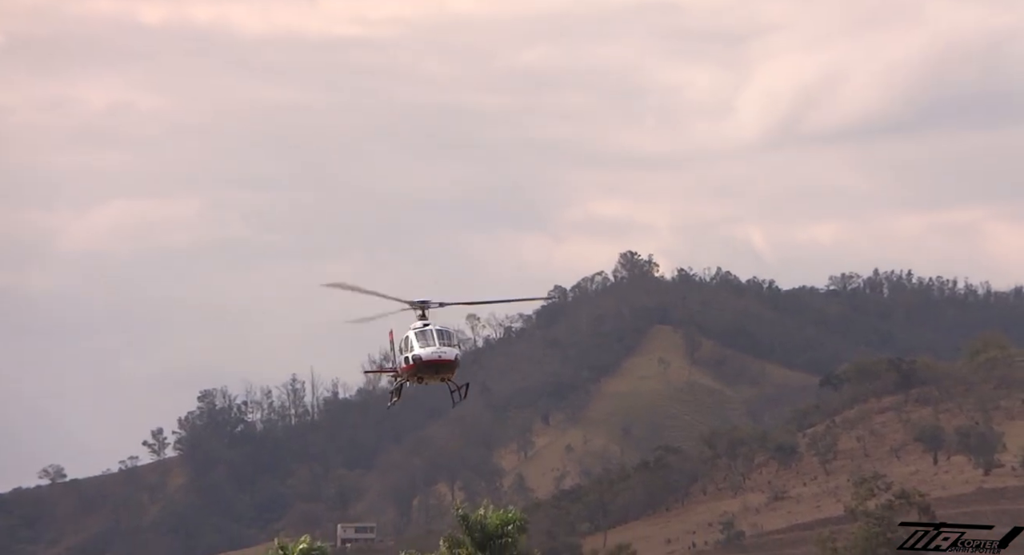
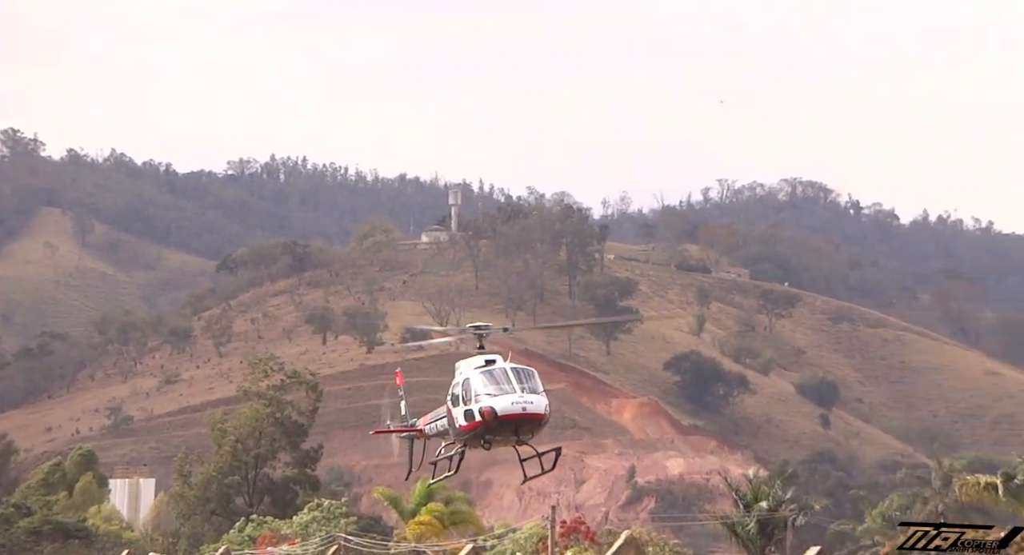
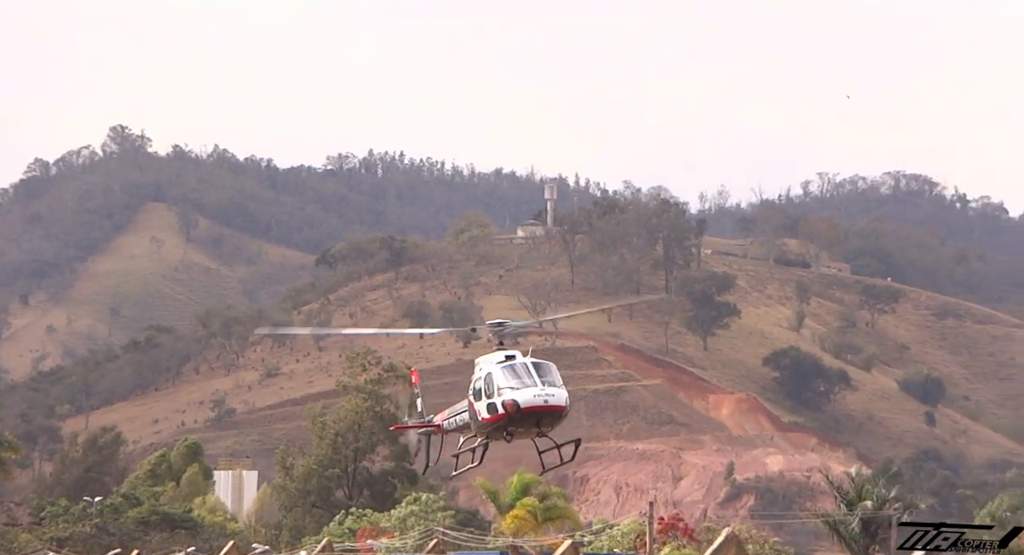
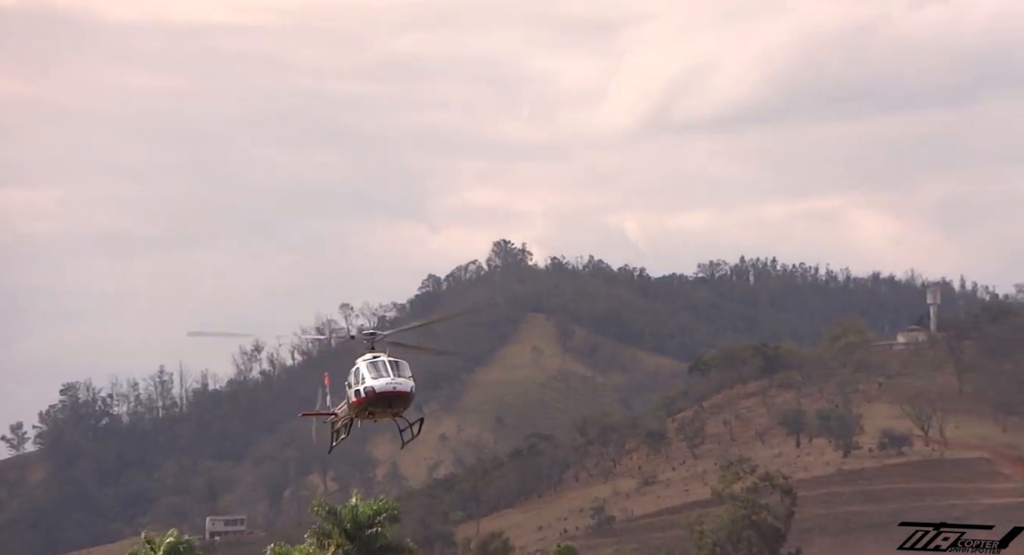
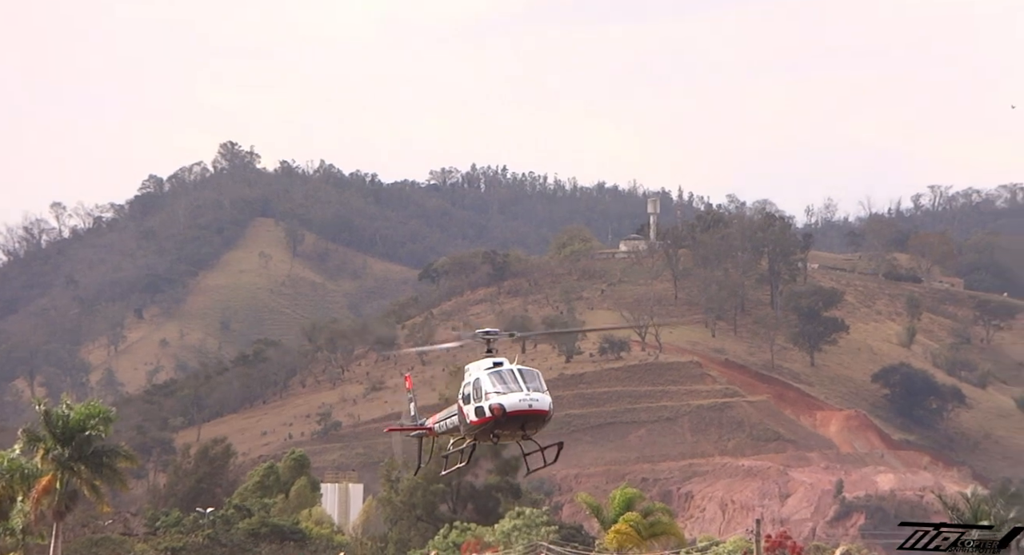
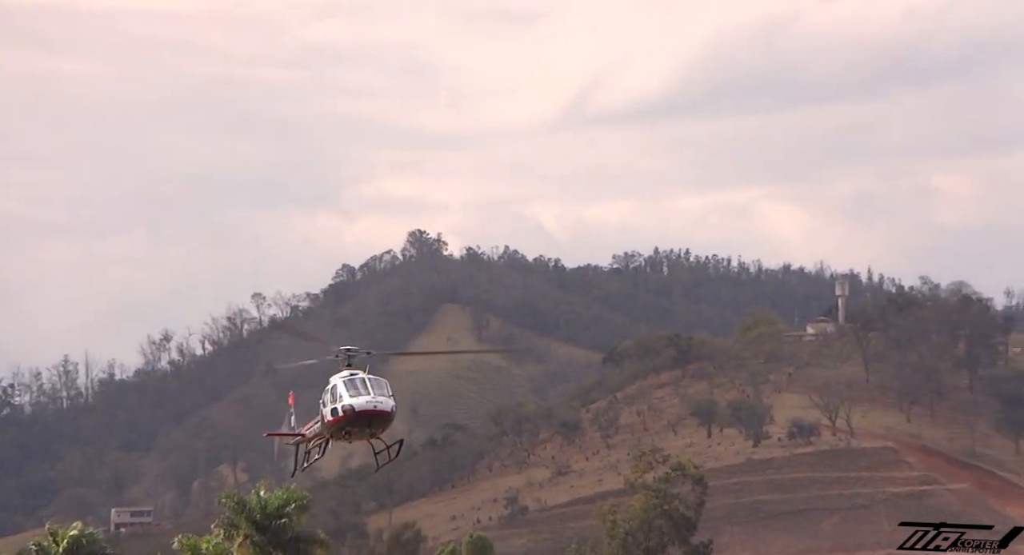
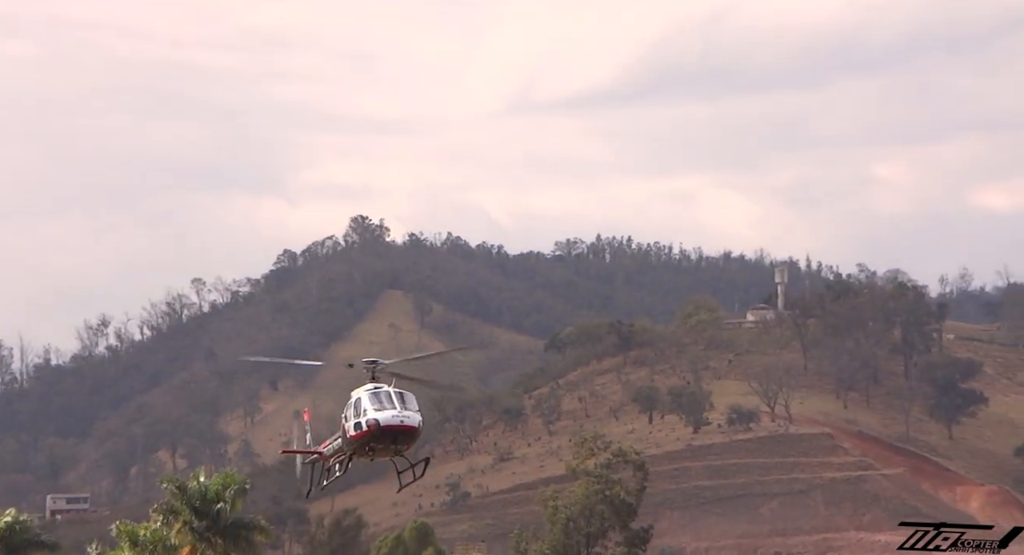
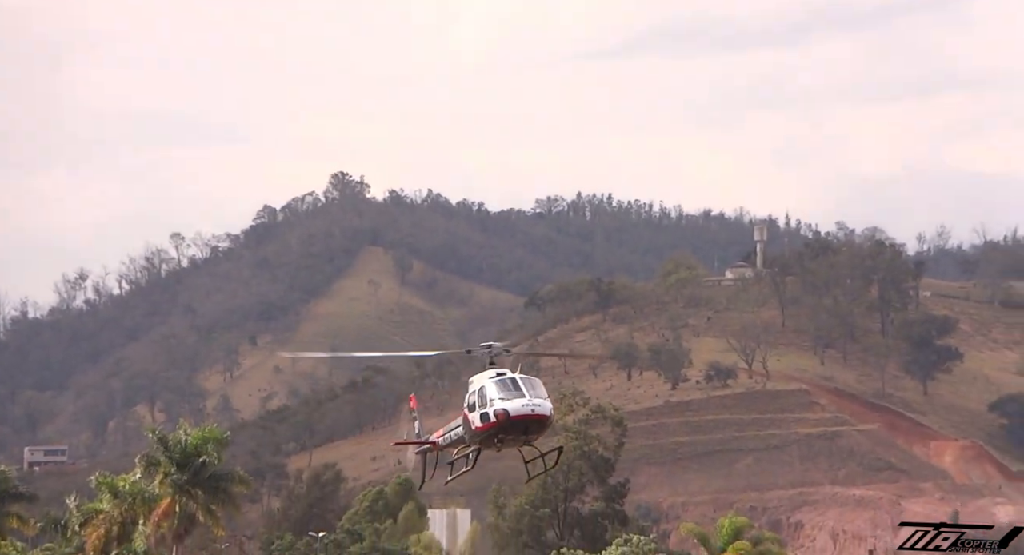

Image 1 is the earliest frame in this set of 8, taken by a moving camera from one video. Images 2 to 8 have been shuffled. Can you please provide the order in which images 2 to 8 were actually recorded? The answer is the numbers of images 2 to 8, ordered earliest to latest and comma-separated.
4, 6, 7, 8, 5, 3, 2
